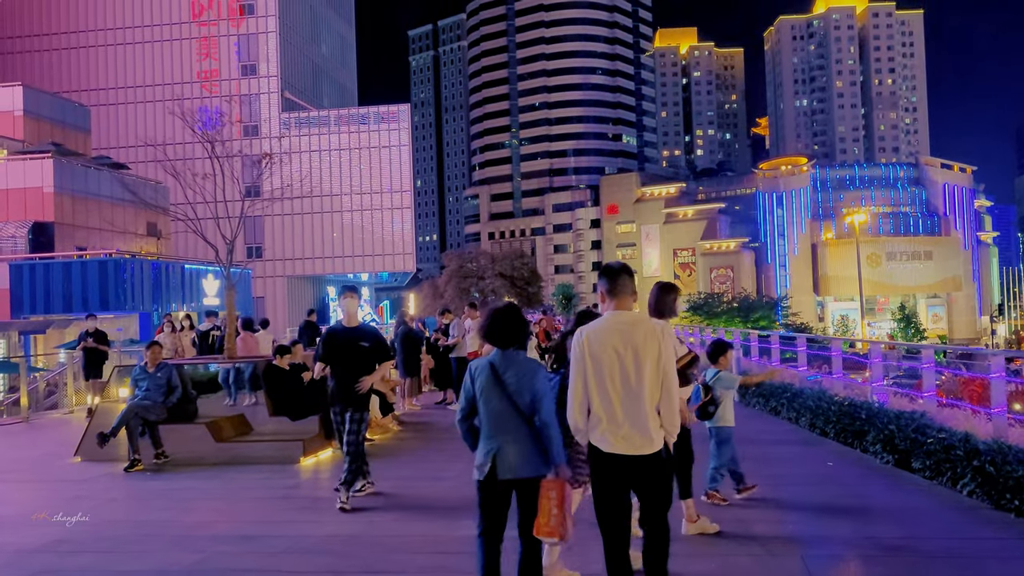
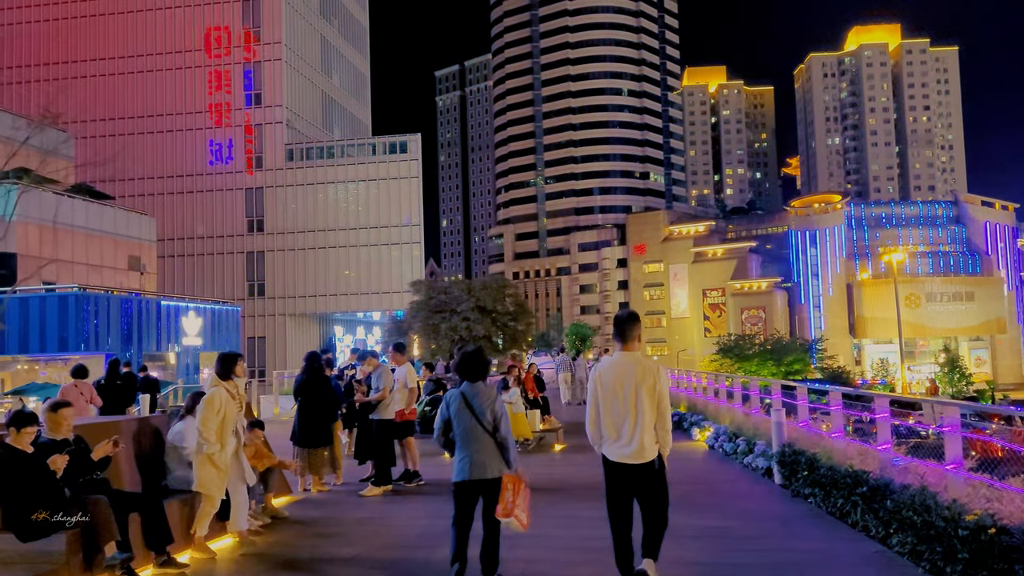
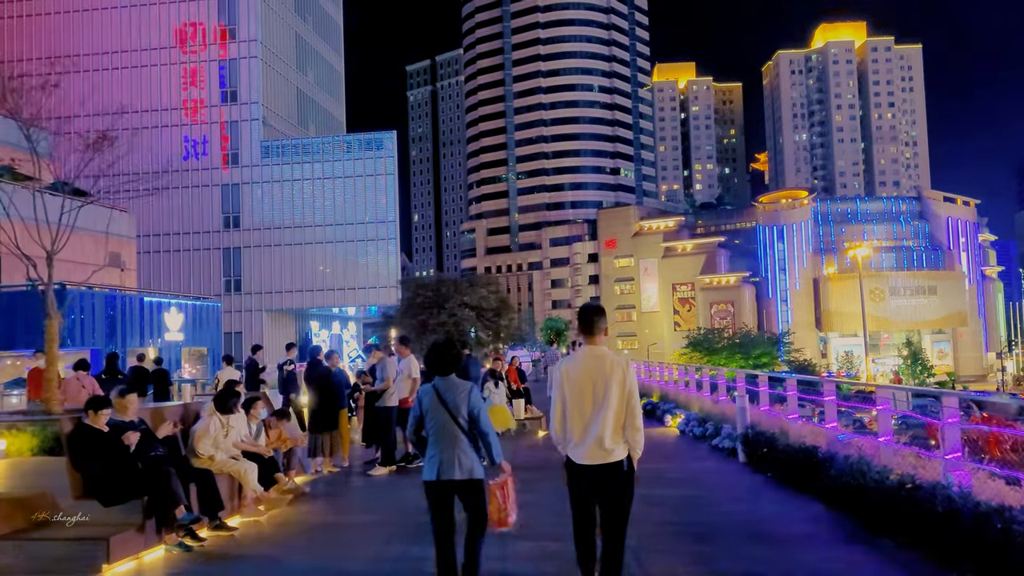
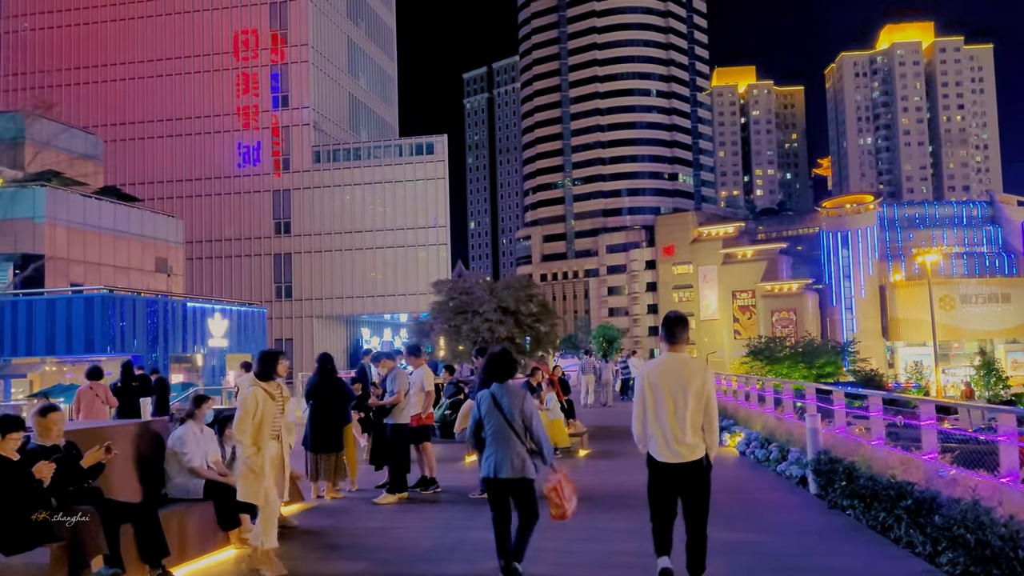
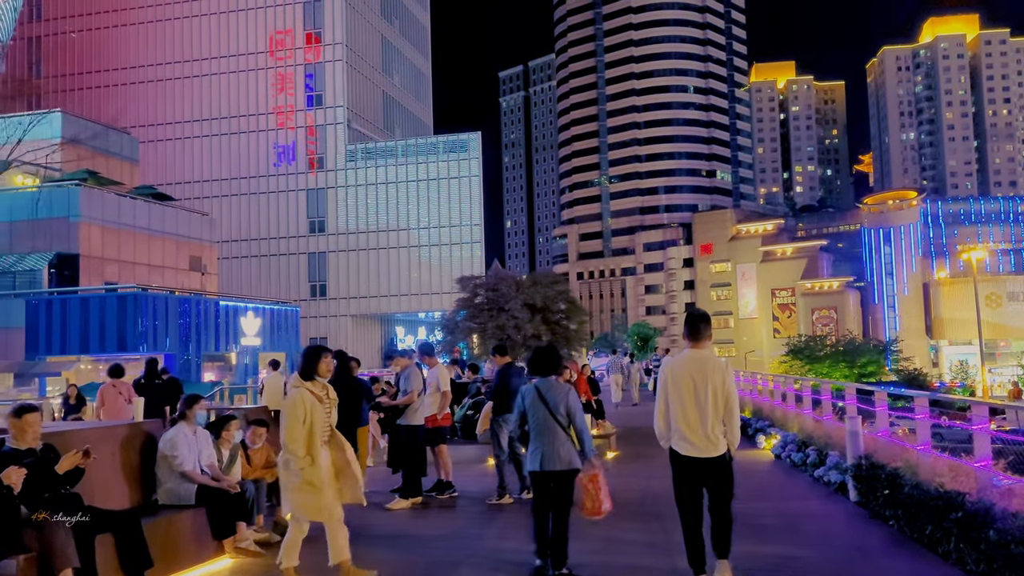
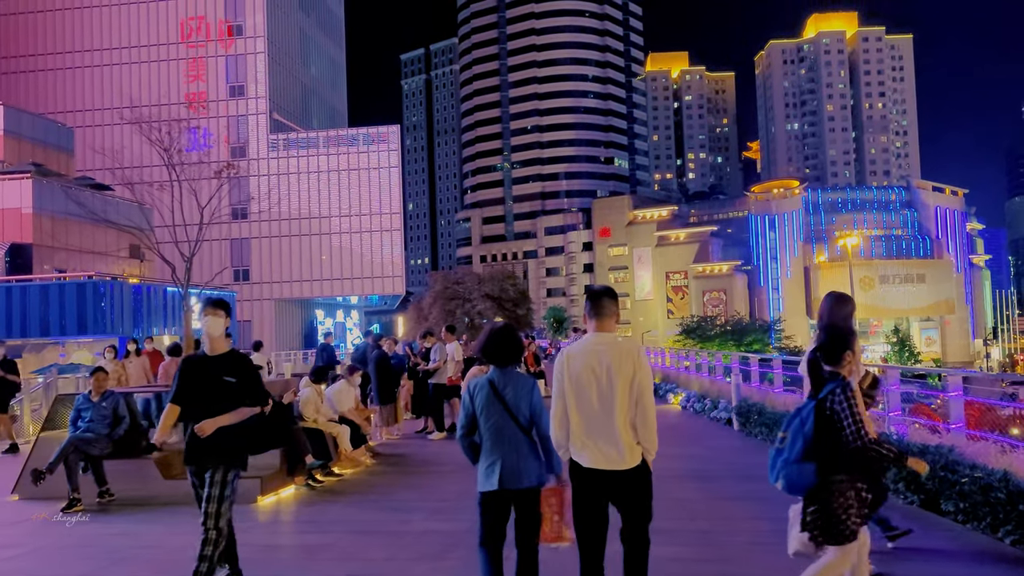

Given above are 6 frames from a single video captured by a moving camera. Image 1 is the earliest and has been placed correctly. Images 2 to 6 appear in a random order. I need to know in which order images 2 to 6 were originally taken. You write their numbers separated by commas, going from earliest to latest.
6, 3, 2, 4, 5
